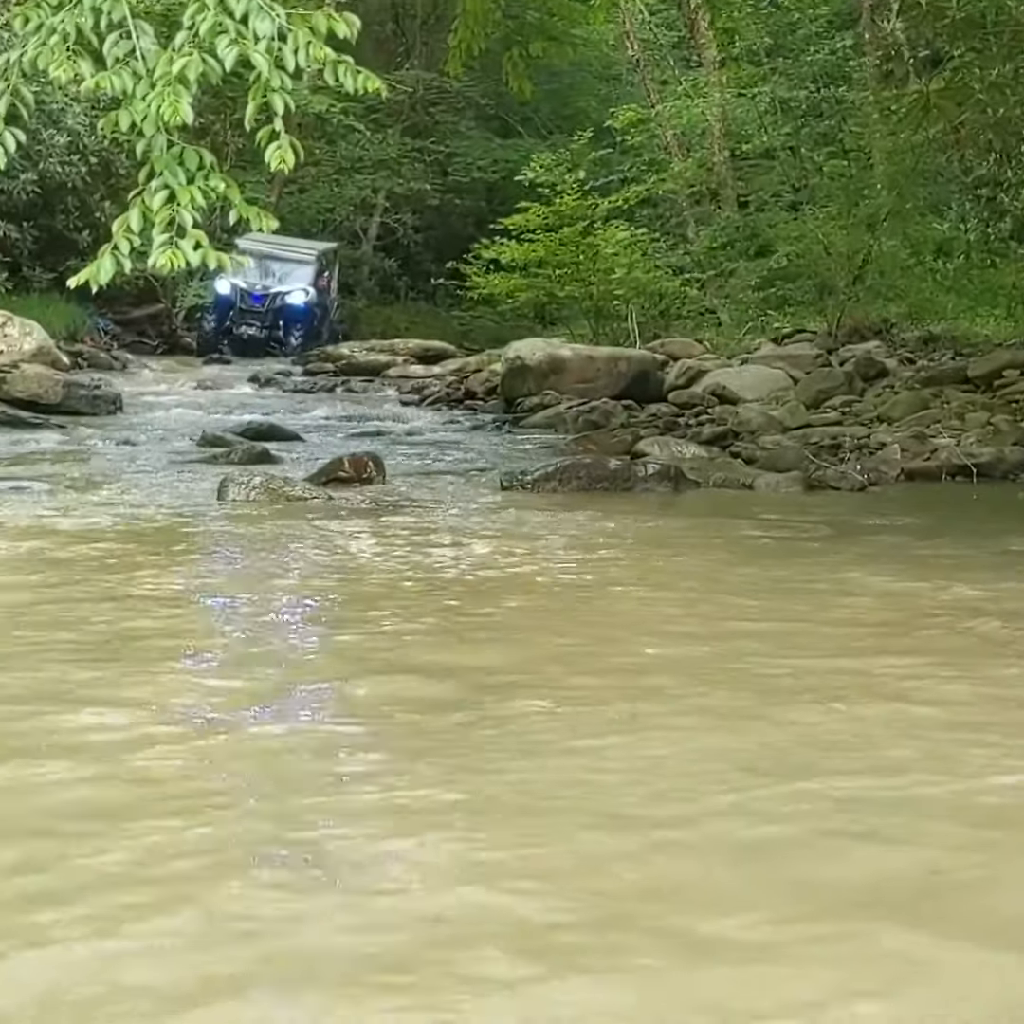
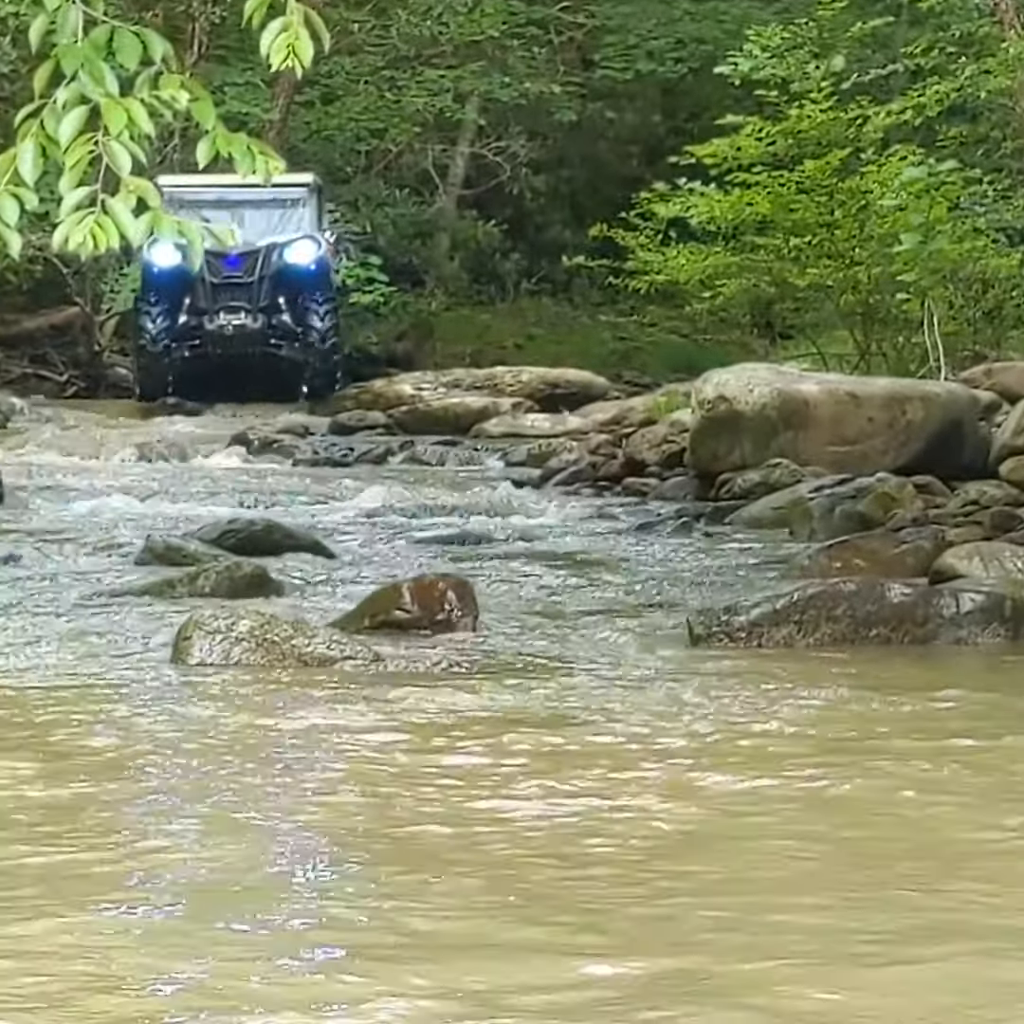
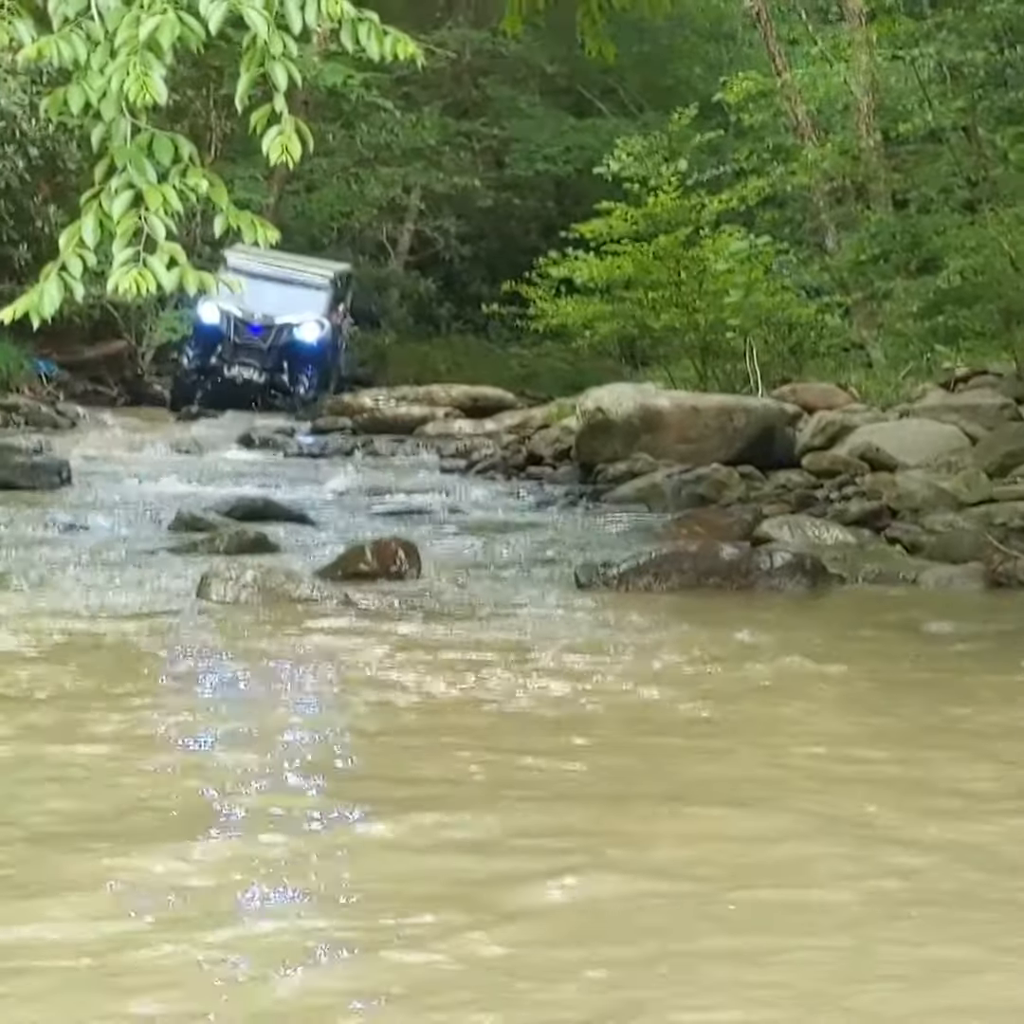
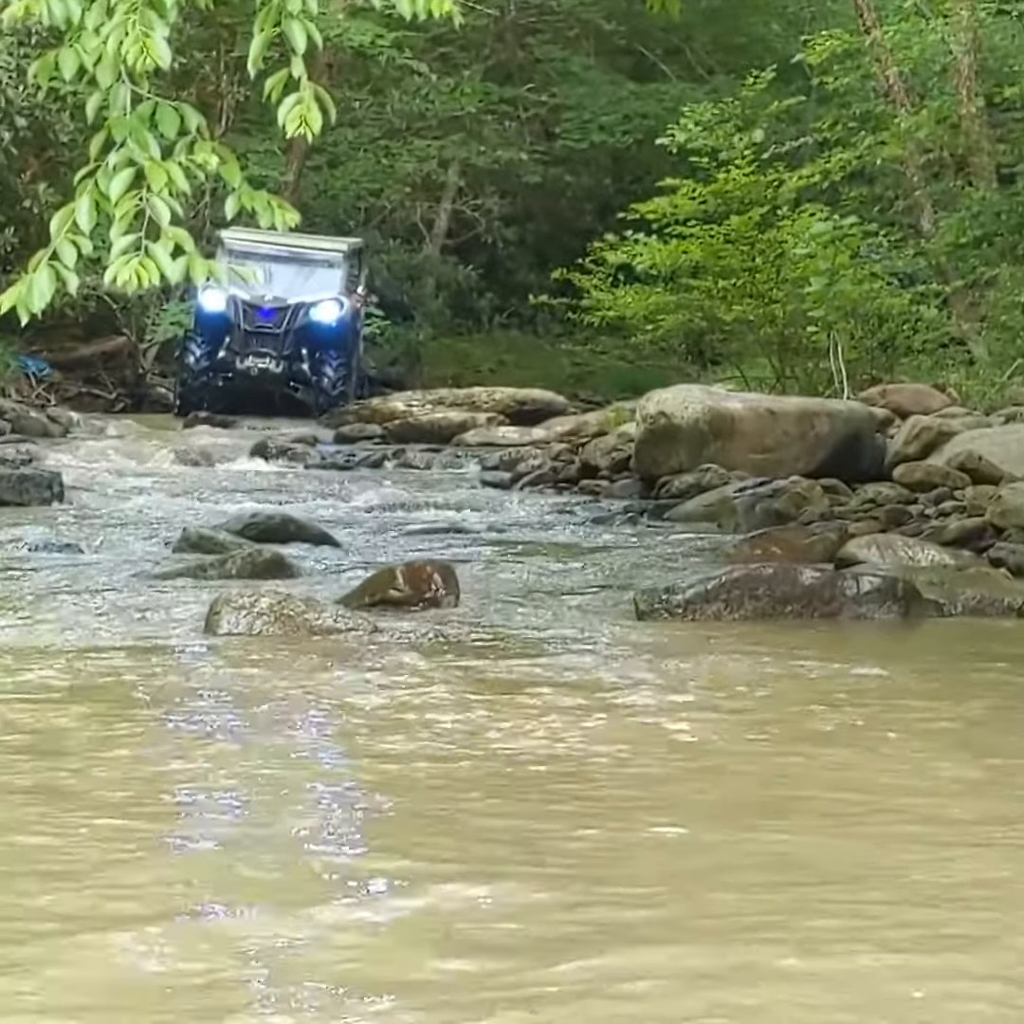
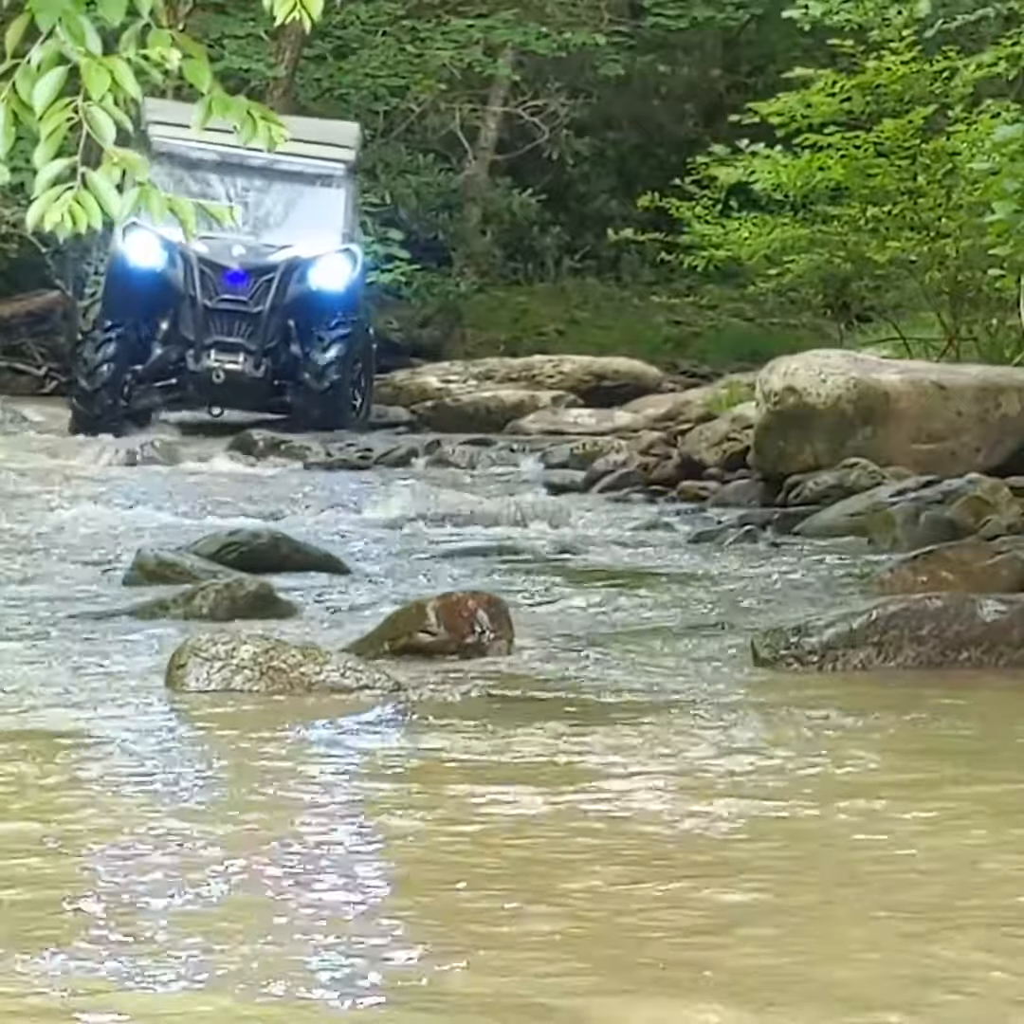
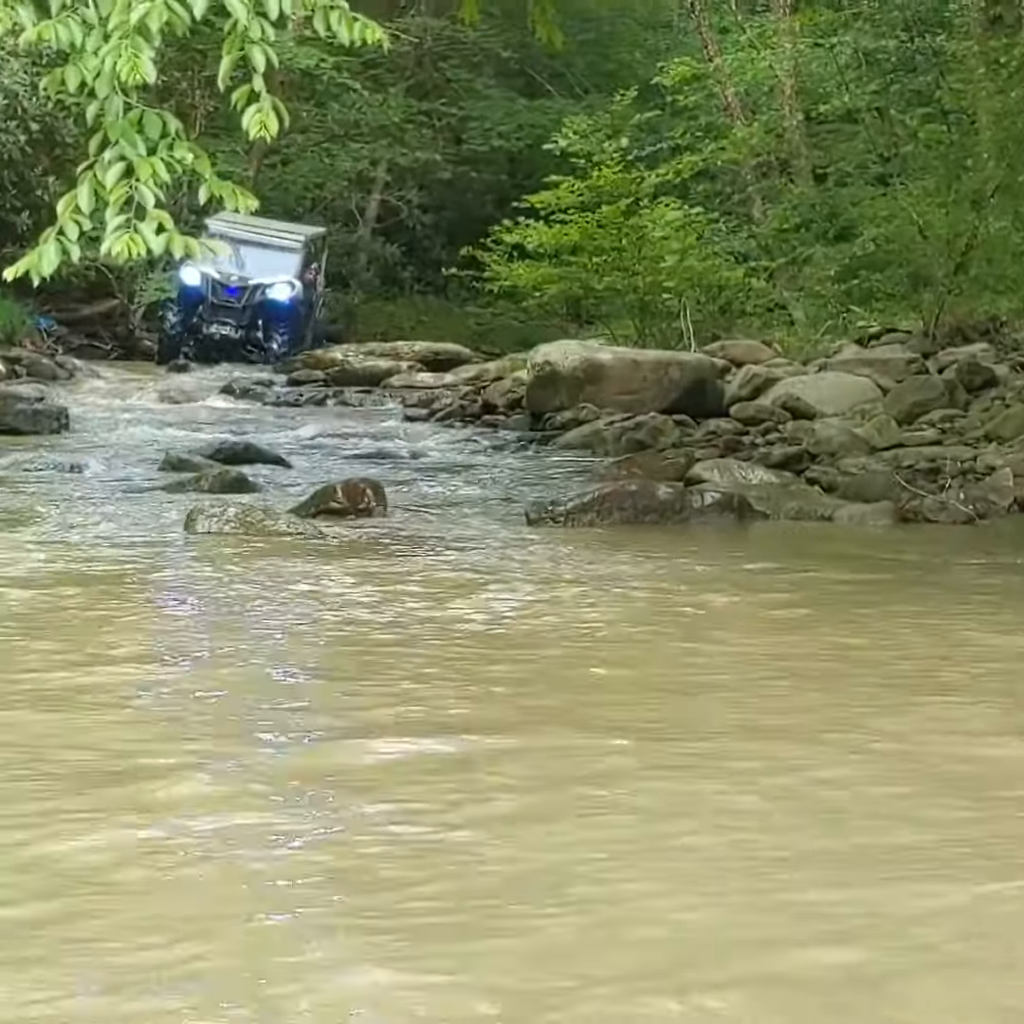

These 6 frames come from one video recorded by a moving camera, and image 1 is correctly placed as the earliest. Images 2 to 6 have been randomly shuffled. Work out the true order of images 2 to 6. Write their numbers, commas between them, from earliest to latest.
6, 3, 4, 2, 5
